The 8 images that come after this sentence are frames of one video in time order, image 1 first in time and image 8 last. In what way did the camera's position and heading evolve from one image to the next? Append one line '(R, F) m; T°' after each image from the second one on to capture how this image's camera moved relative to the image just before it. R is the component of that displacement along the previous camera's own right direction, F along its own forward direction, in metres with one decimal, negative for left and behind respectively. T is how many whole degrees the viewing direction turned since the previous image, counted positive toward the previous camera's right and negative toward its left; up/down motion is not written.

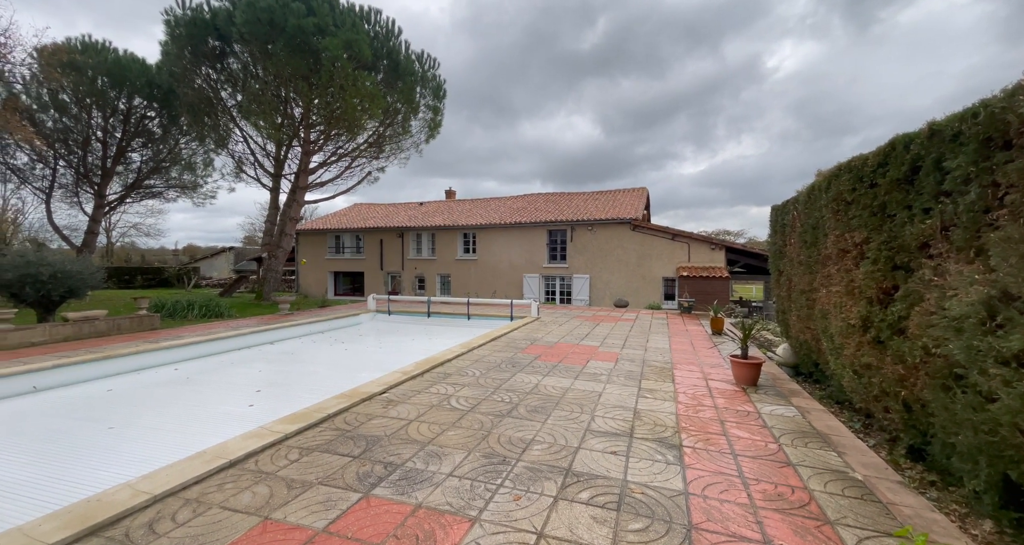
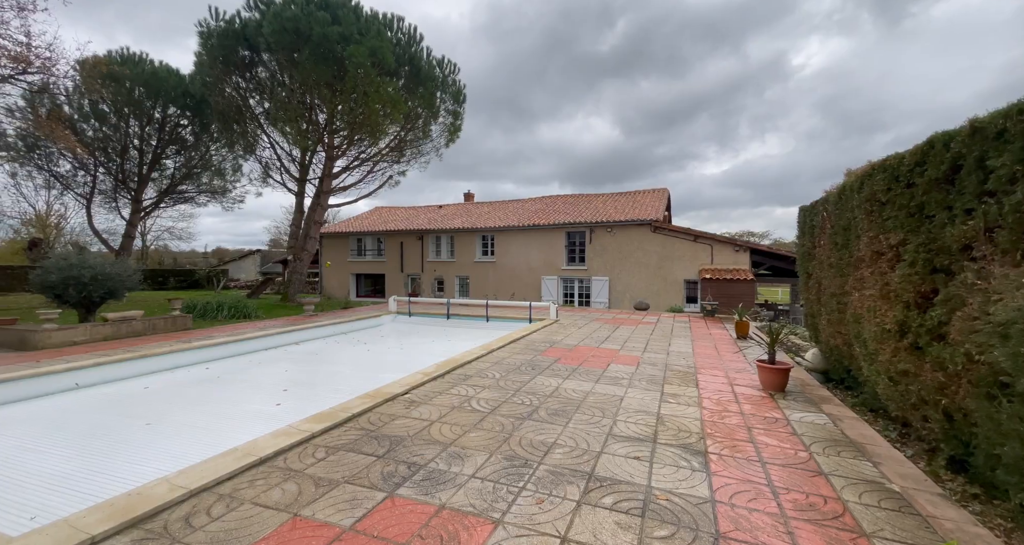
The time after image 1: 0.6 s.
(0.0, 0.0) m; -3°
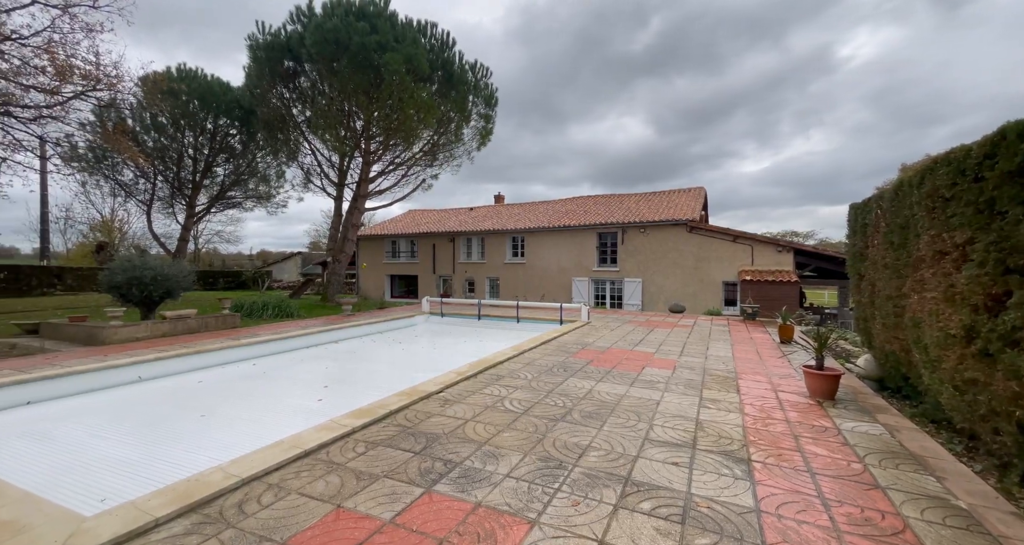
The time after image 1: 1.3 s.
(0.0, 0.0) m; -4°
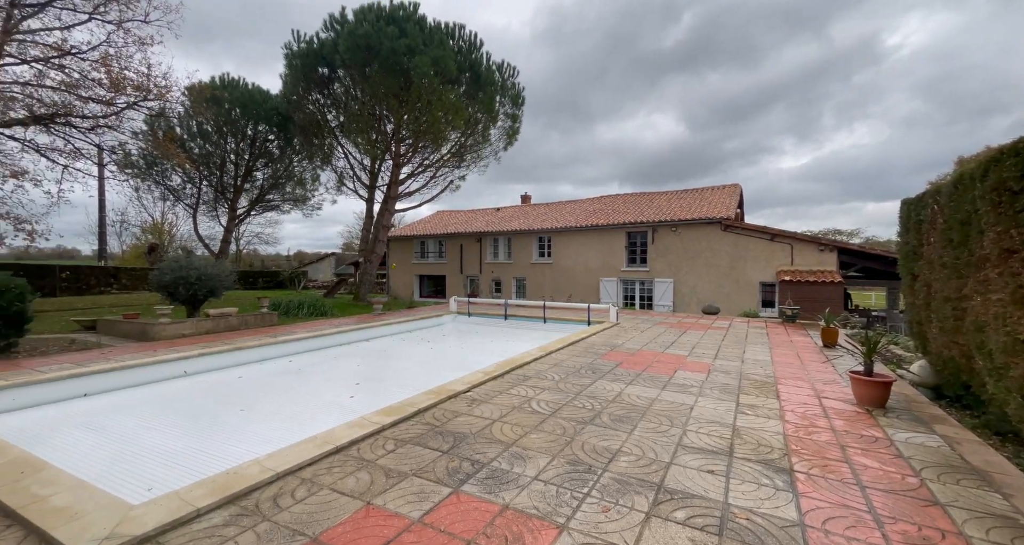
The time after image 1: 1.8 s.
(0.0, 0.0) m; -4°
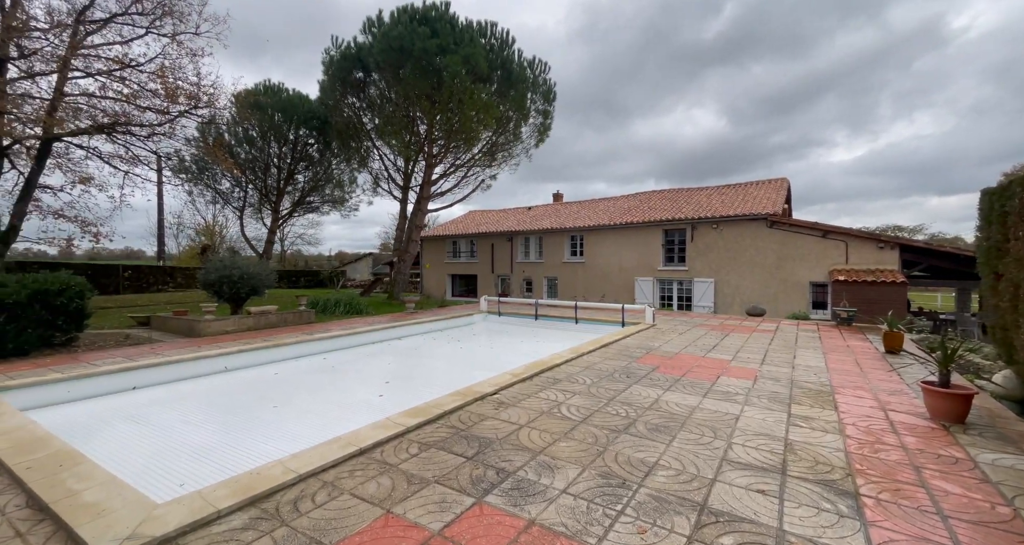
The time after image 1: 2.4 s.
(0.0, +0.2) m; -4°
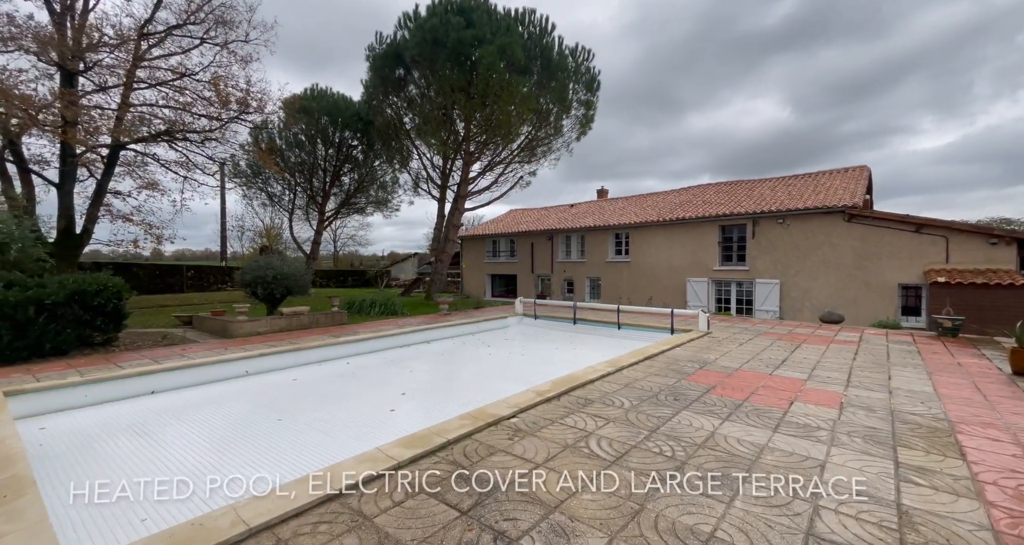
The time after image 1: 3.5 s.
(+0.2, +0.6) m; -6°
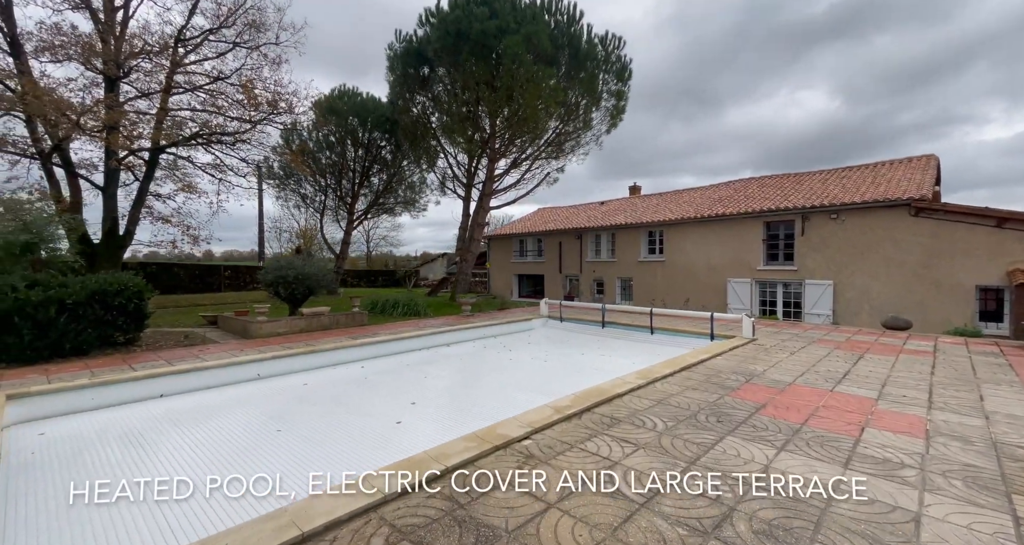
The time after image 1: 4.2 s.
(+0.1, +0.5) m; -4°
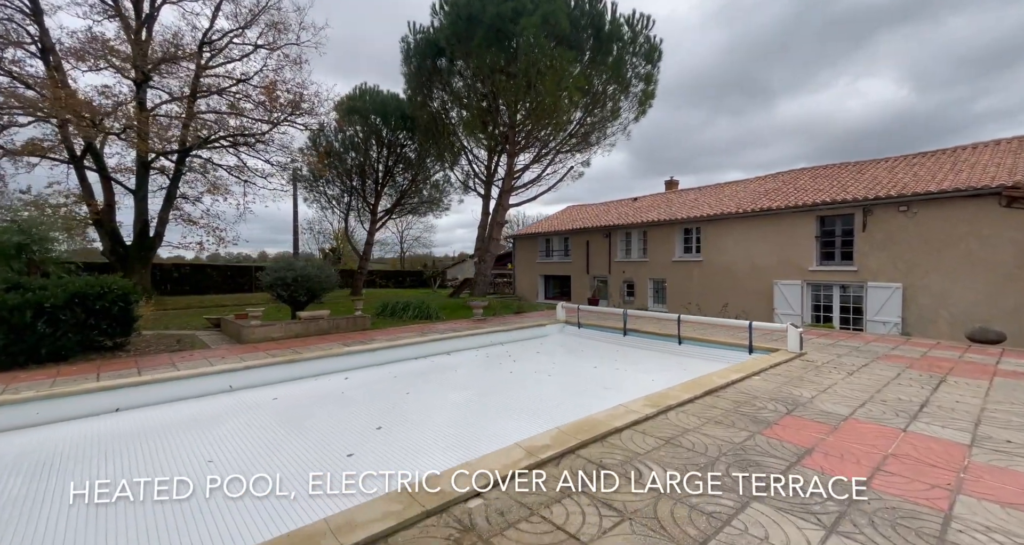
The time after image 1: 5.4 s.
(+0.5, +0.8) m; -5°
